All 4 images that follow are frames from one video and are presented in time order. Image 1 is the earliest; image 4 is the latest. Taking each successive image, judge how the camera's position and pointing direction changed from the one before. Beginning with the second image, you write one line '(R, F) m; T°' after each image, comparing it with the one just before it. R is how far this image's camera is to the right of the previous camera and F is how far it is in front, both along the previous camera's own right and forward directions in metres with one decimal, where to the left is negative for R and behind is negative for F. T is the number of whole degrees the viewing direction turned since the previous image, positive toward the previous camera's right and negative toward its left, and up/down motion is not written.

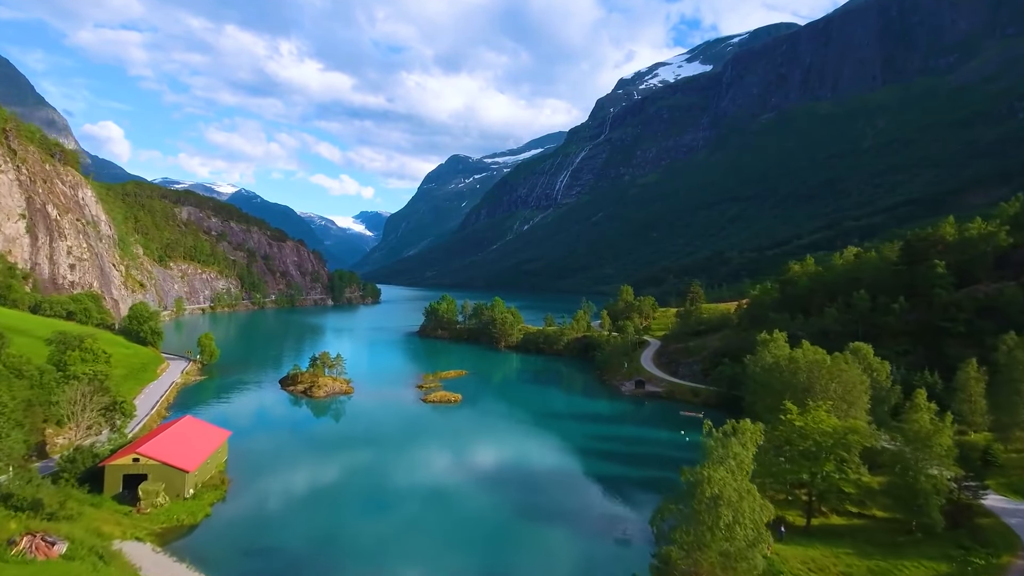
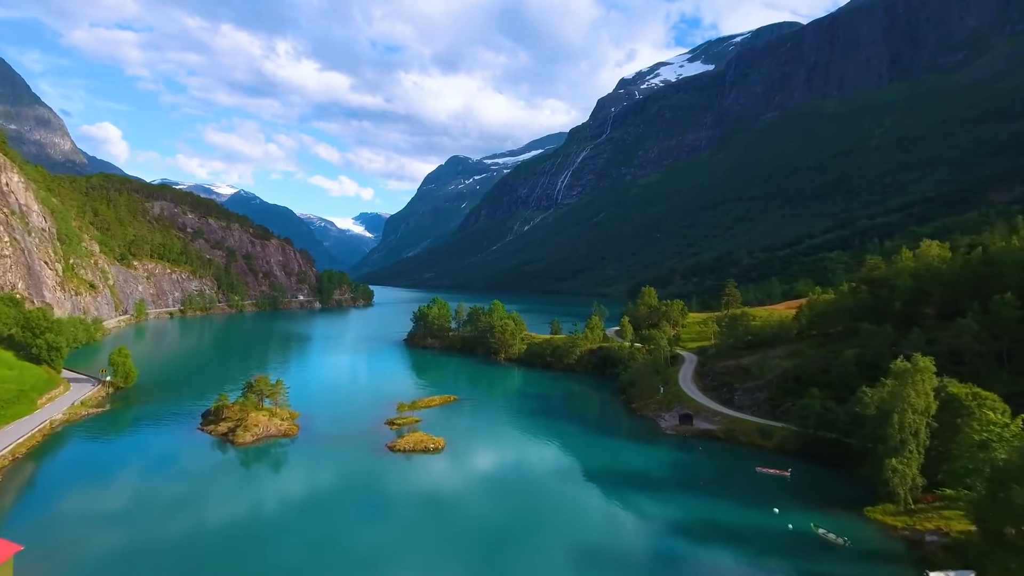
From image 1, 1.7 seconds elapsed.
(-0.1, +10.9) m; 0°
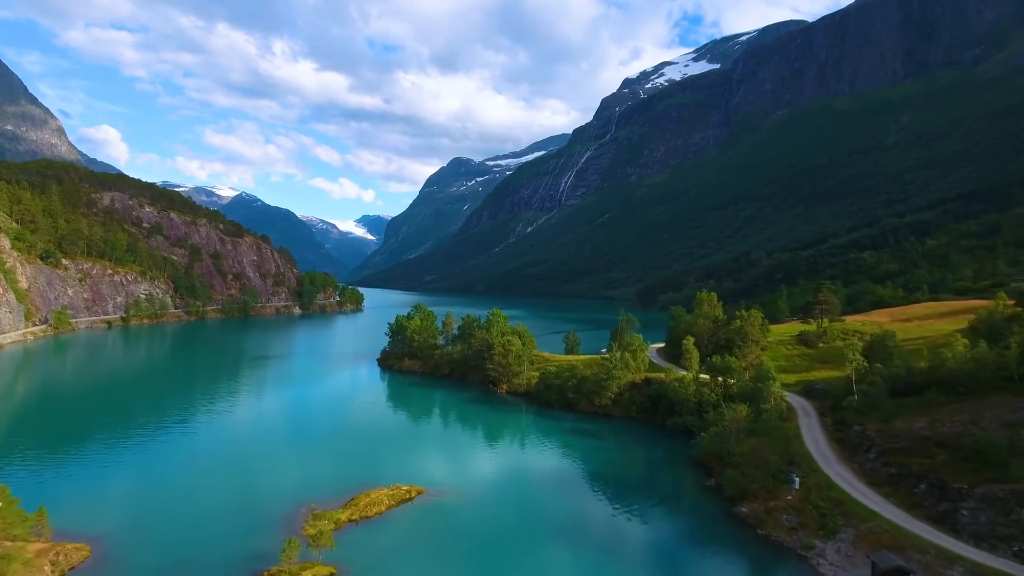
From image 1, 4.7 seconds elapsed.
(-0.2, +16.8) m; 0°
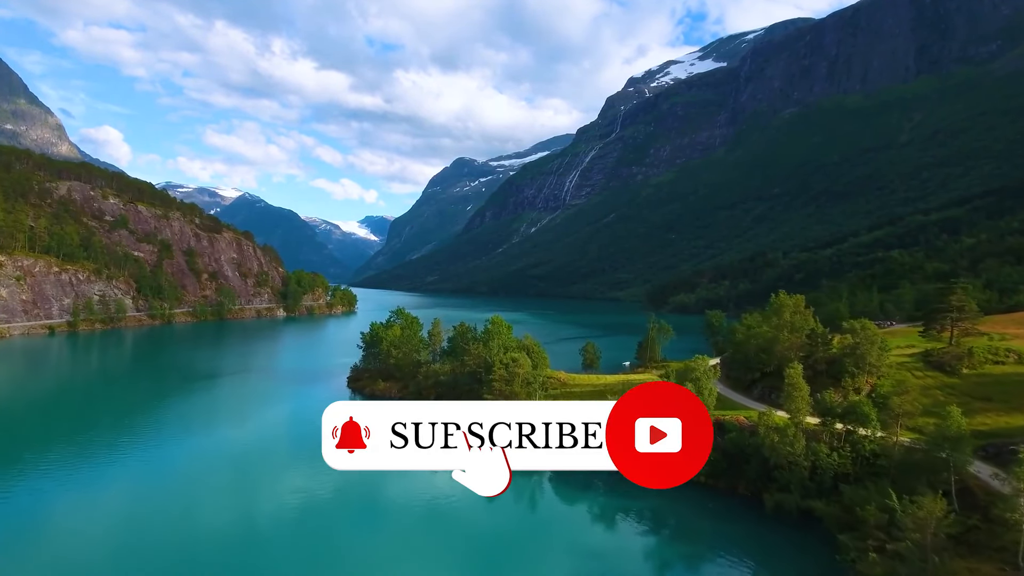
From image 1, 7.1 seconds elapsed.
(-0.2, +11.8) m; 0°
